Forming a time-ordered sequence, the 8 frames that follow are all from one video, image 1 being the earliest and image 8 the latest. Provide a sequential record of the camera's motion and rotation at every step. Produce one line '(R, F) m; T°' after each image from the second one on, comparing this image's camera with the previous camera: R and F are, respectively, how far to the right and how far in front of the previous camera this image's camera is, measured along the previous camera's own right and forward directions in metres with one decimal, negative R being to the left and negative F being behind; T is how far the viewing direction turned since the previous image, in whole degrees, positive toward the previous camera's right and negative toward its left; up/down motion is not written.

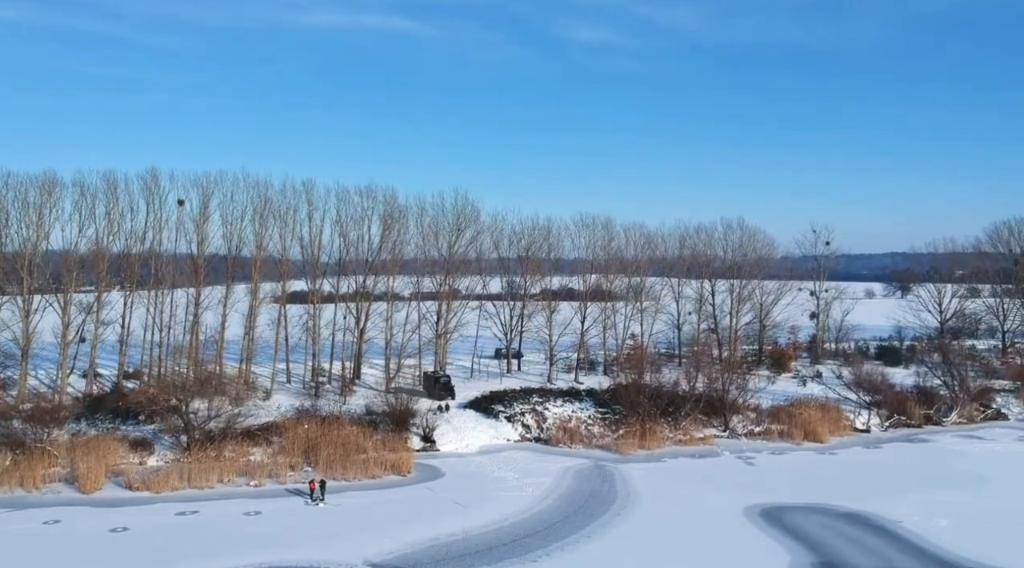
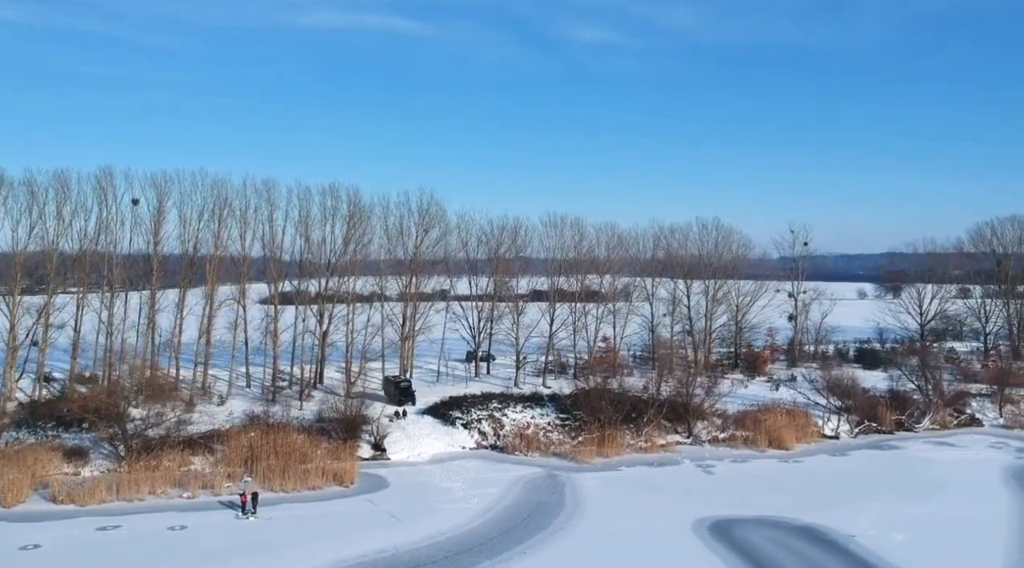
(+1.2, +0.8) m; 0°
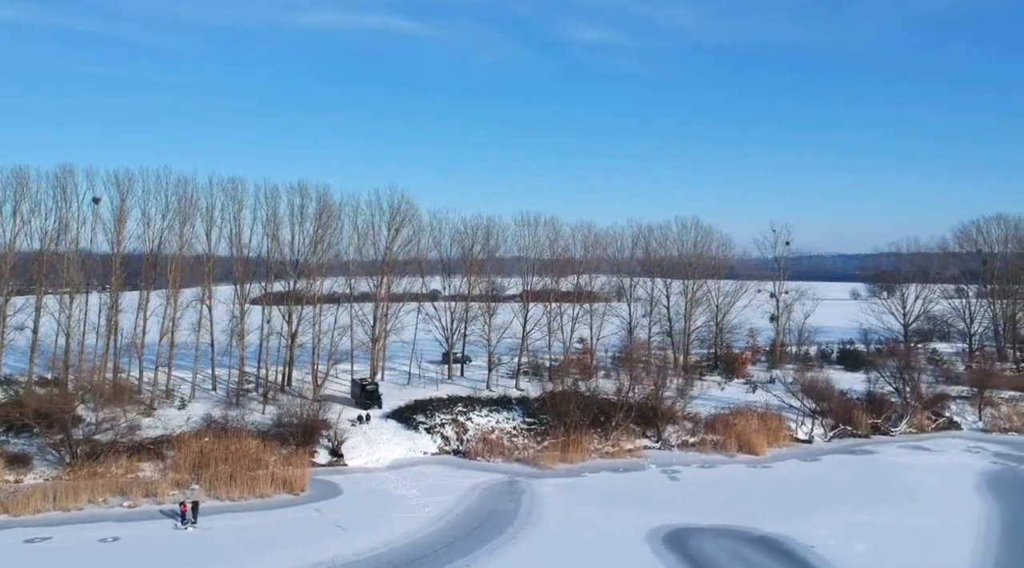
(+1.0, +0.7) m; 0°
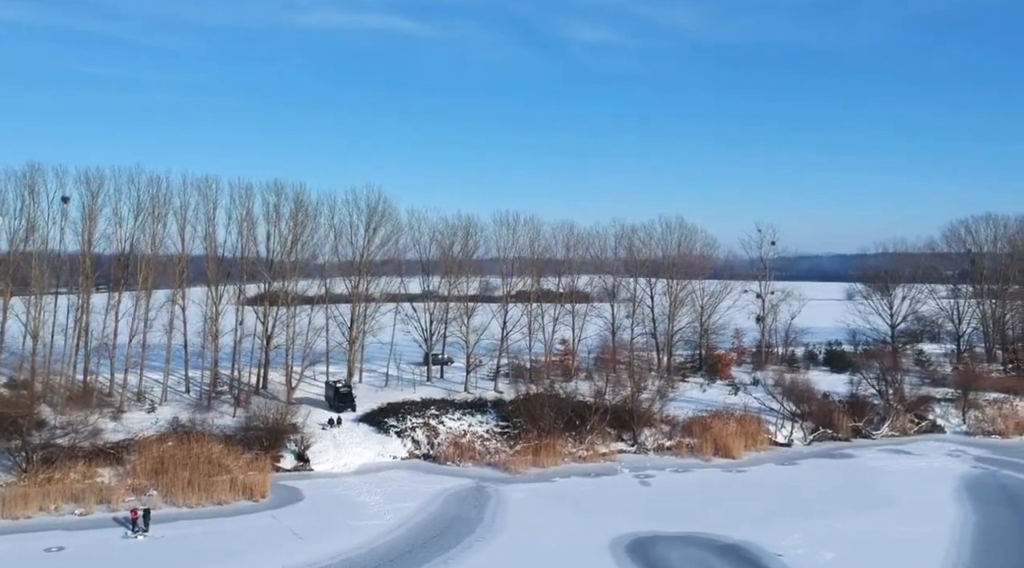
(+0.8, +0.5) m; 0°
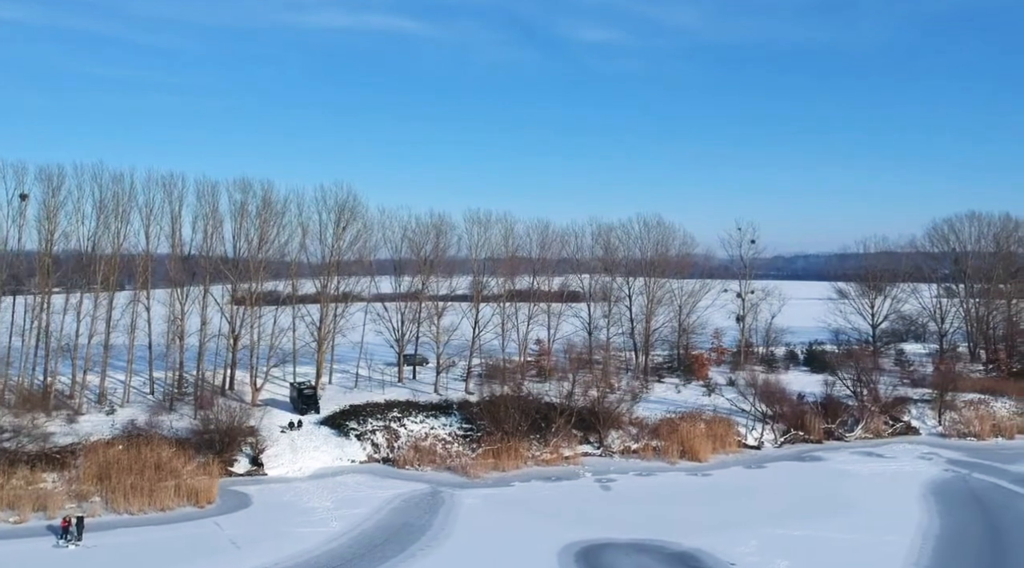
(+1.0, +0.6) m; 0°
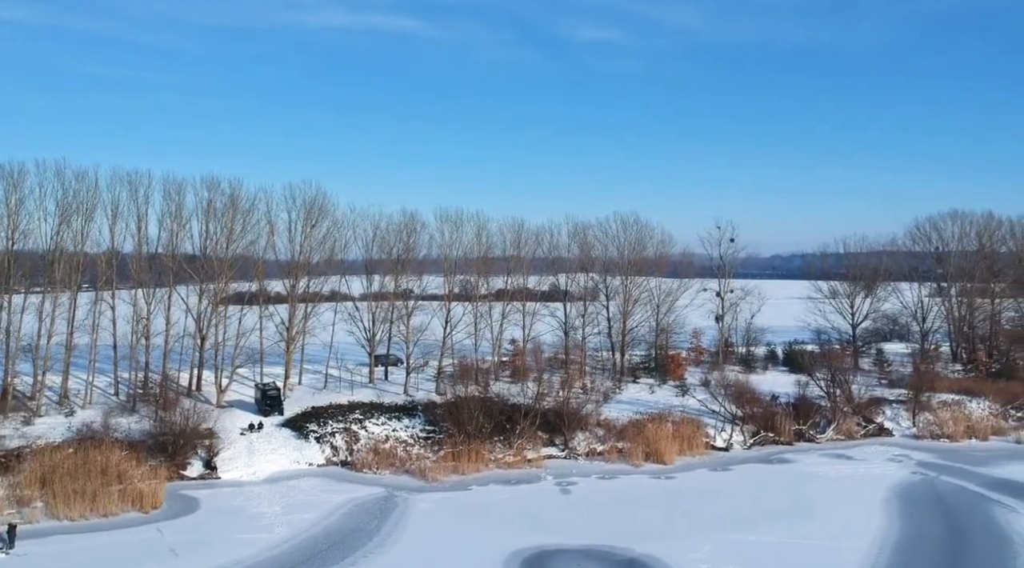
(+0.9, +0.5) m; 0°
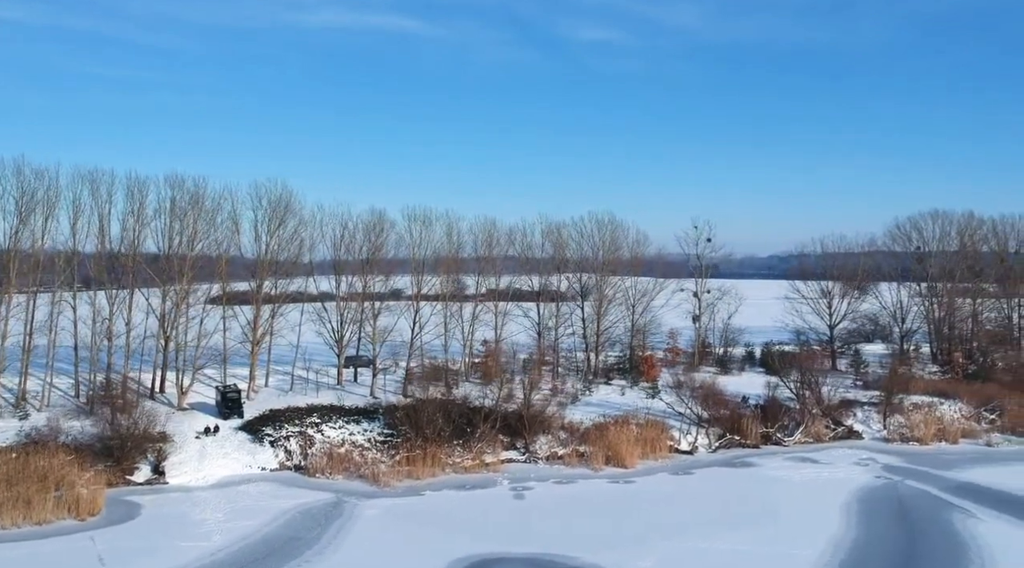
(+1.0, +0.5) m; 0°
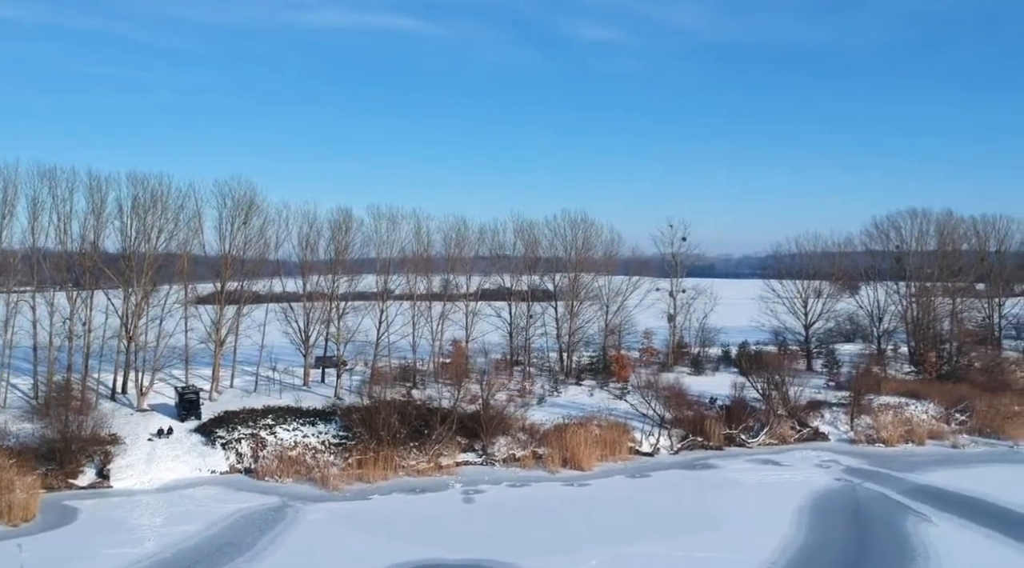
(+1.1, +0.4) m; 0°
